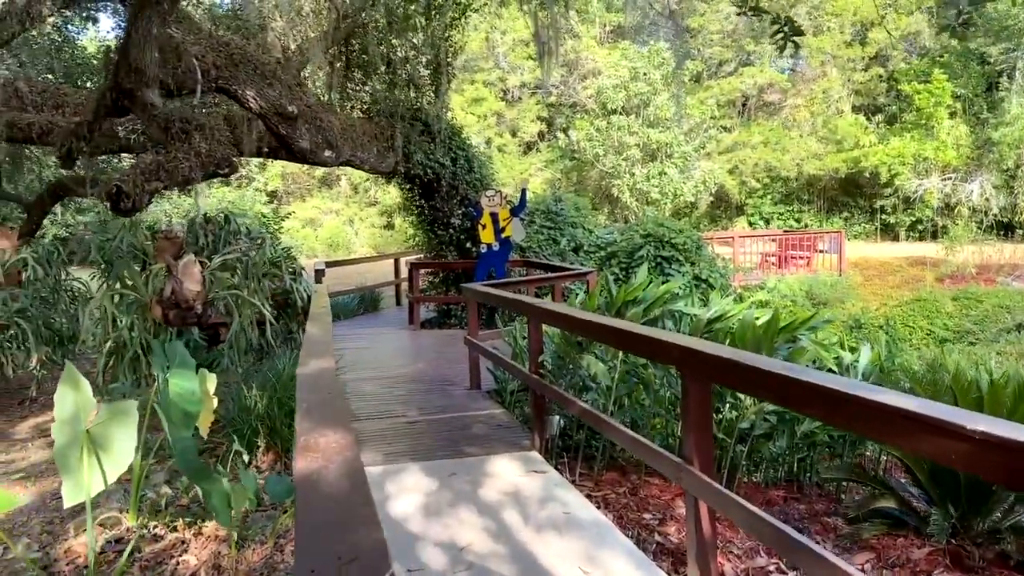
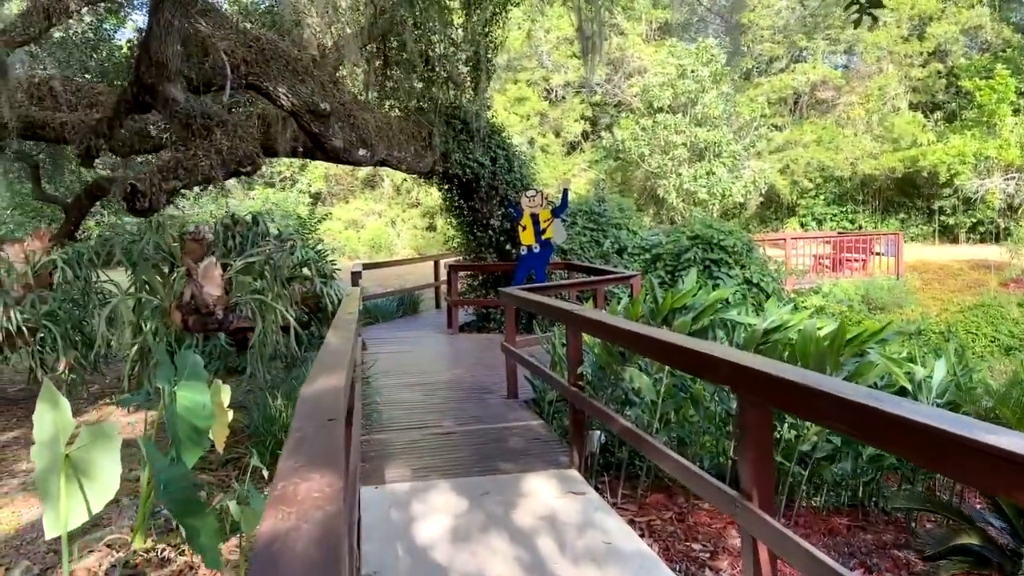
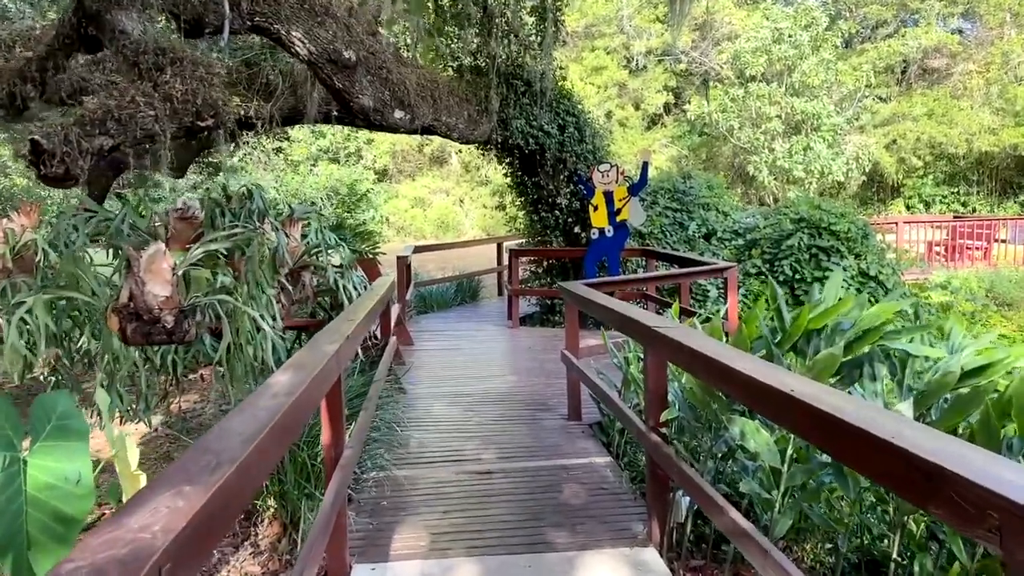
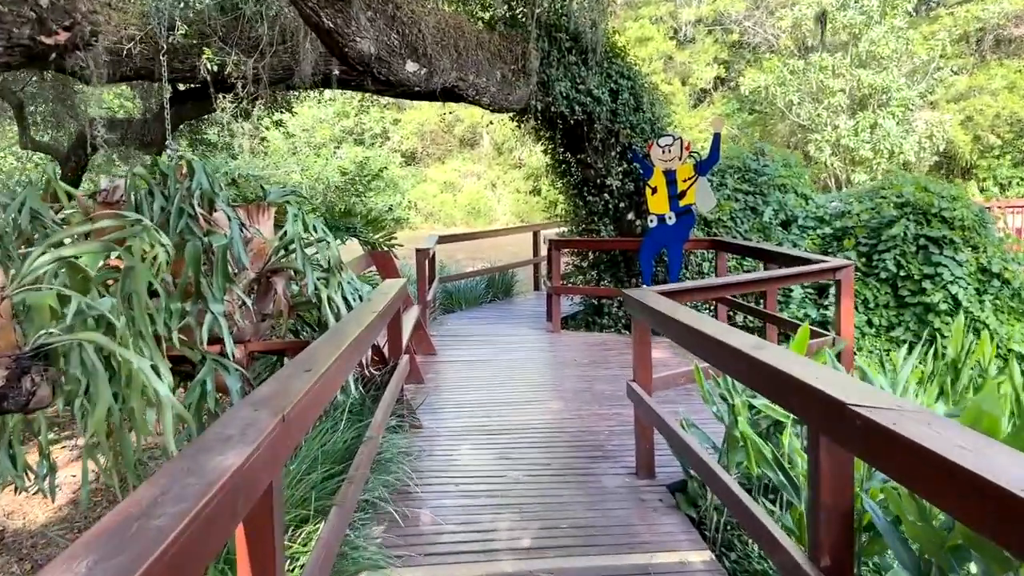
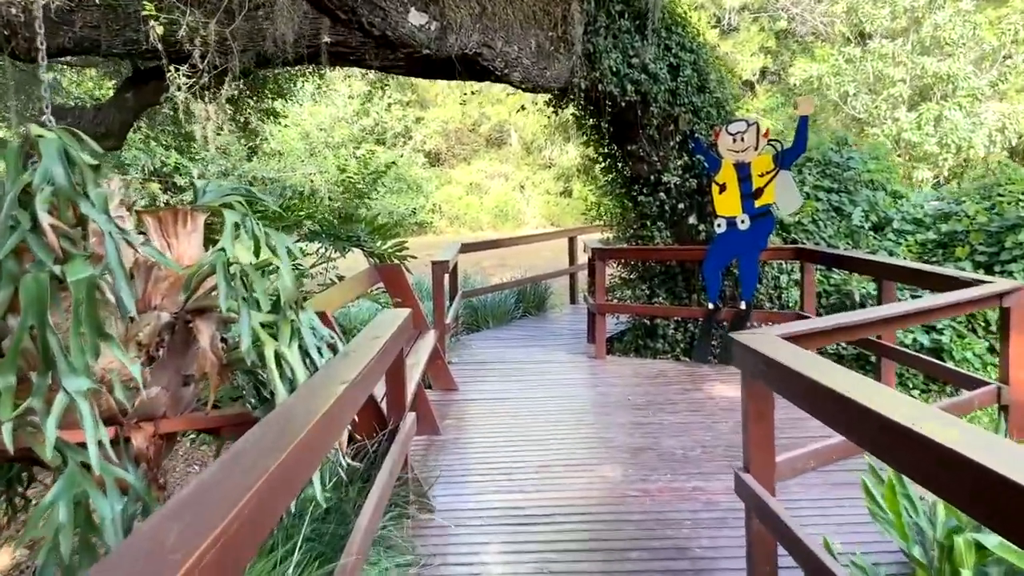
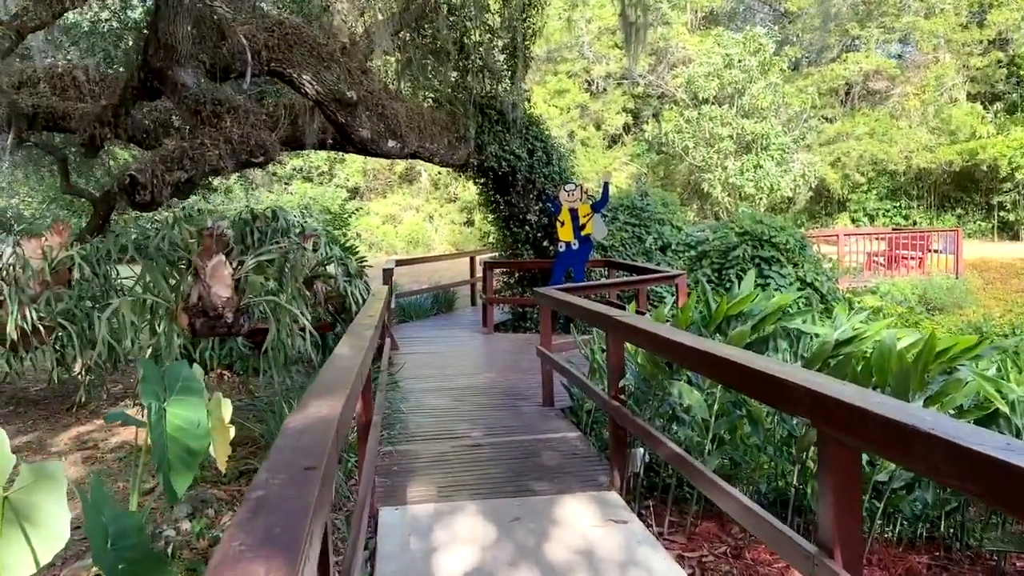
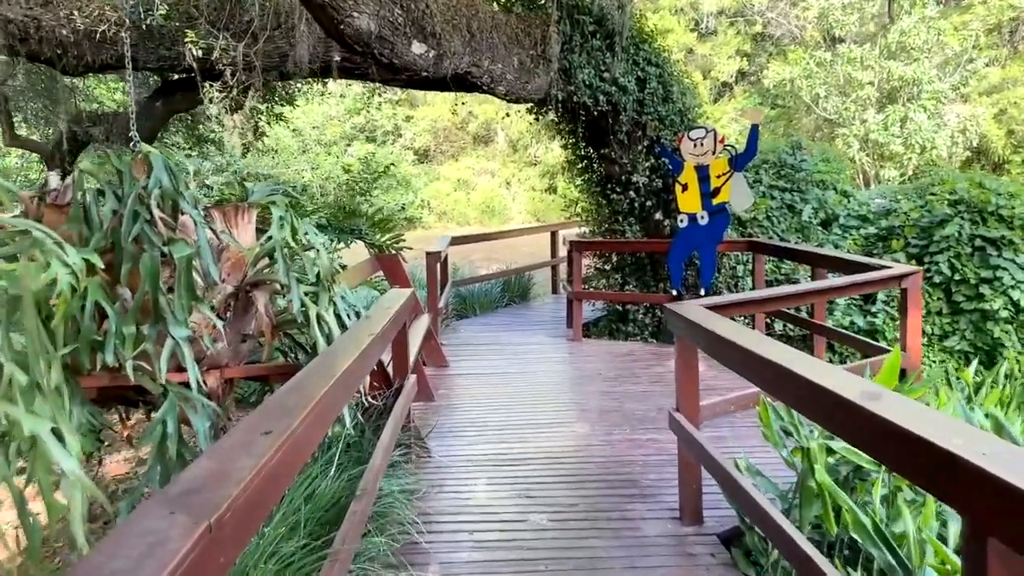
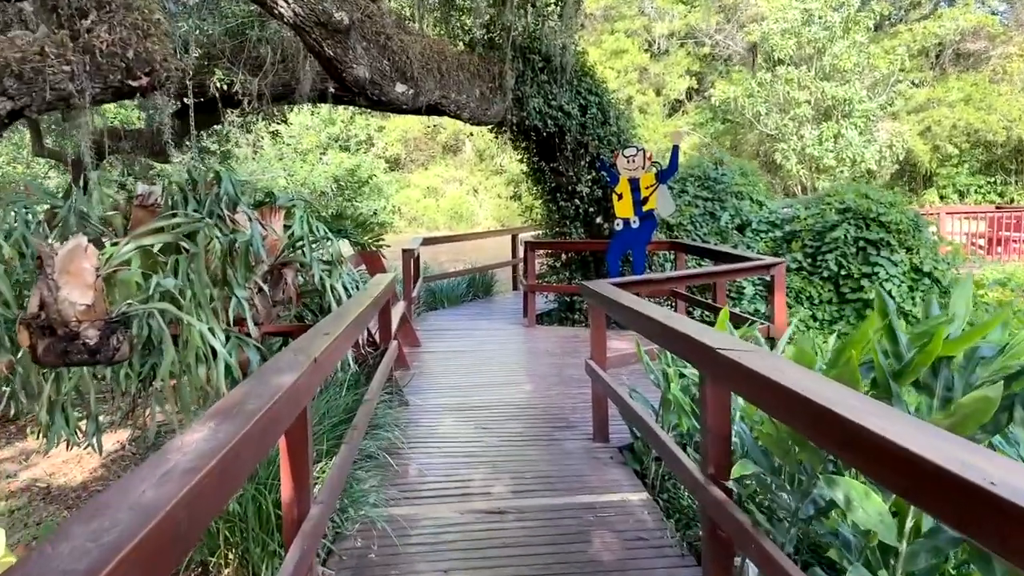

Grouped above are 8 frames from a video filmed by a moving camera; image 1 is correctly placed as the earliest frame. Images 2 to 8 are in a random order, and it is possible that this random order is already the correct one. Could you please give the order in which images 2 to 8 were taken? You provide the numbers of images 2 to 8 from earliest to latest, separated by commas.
2, 6, 3, 8, 4, 7, 5
